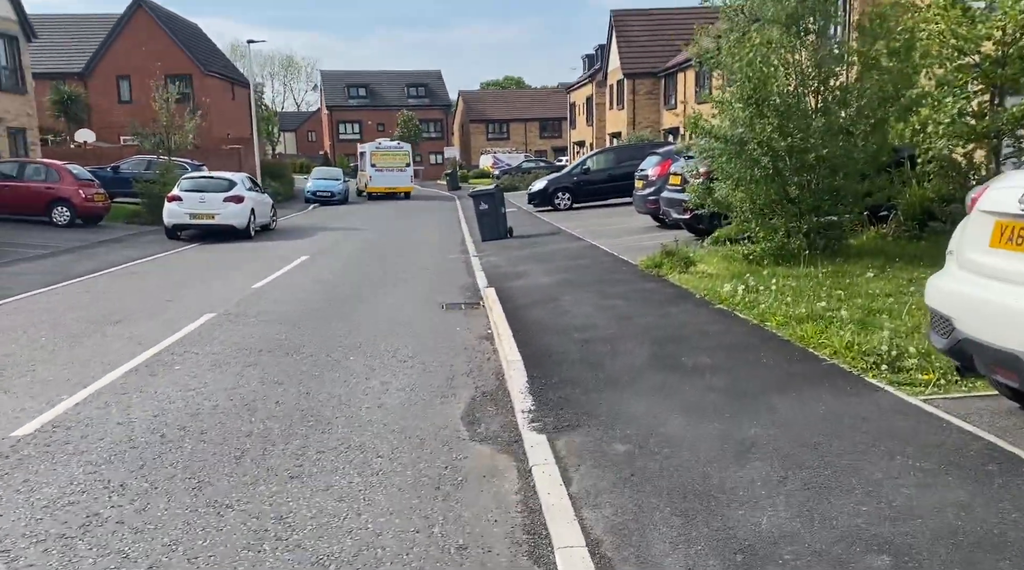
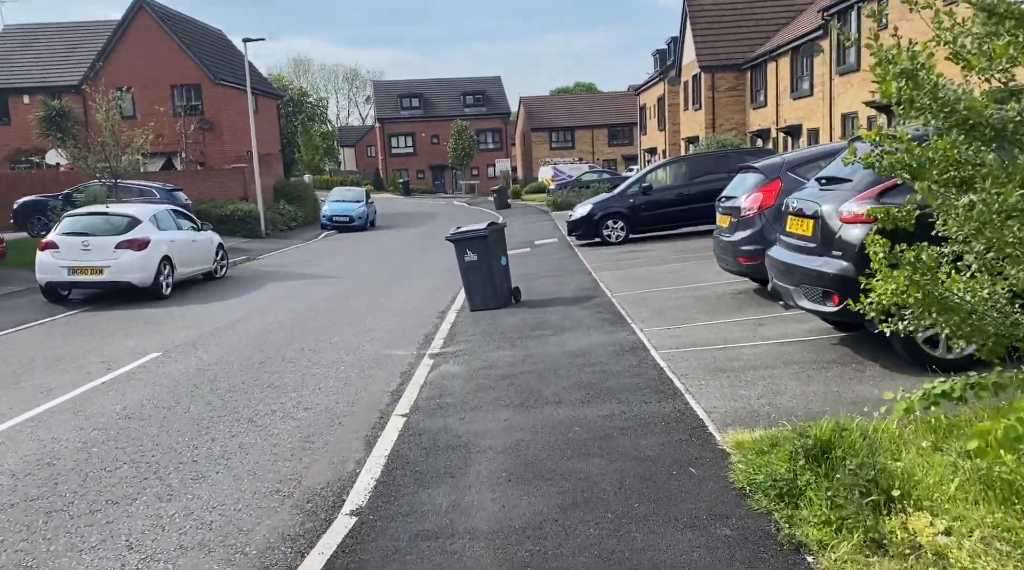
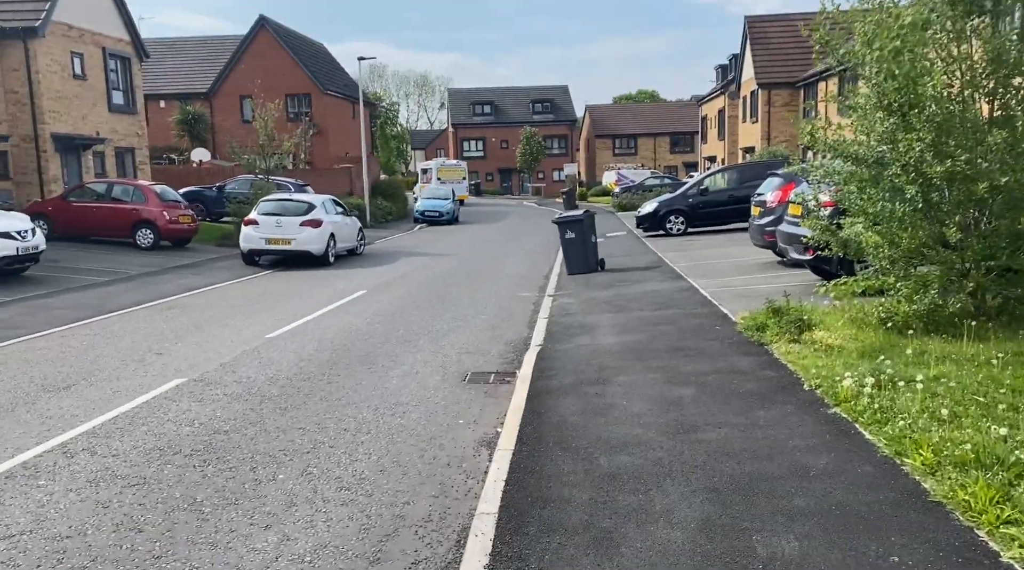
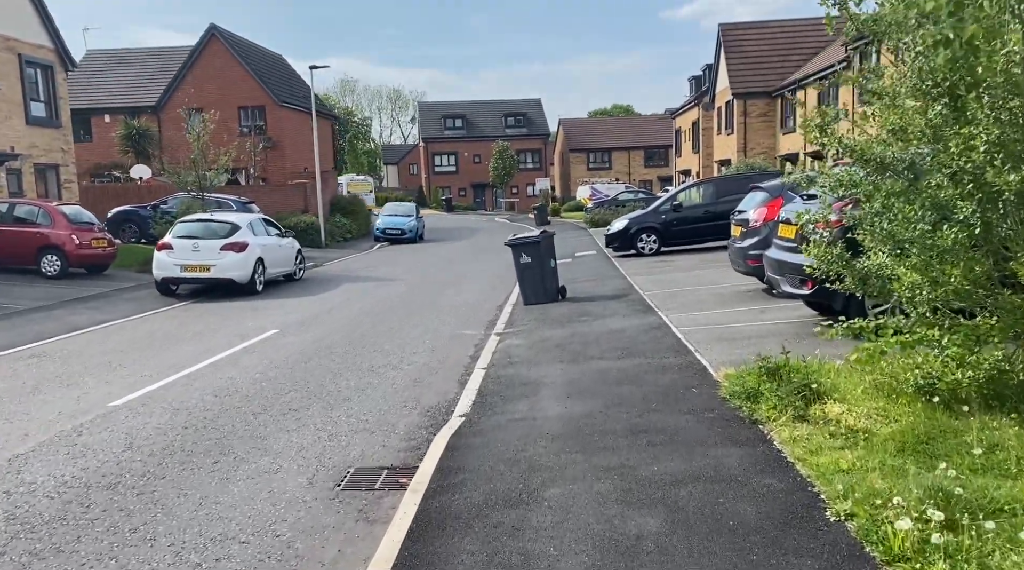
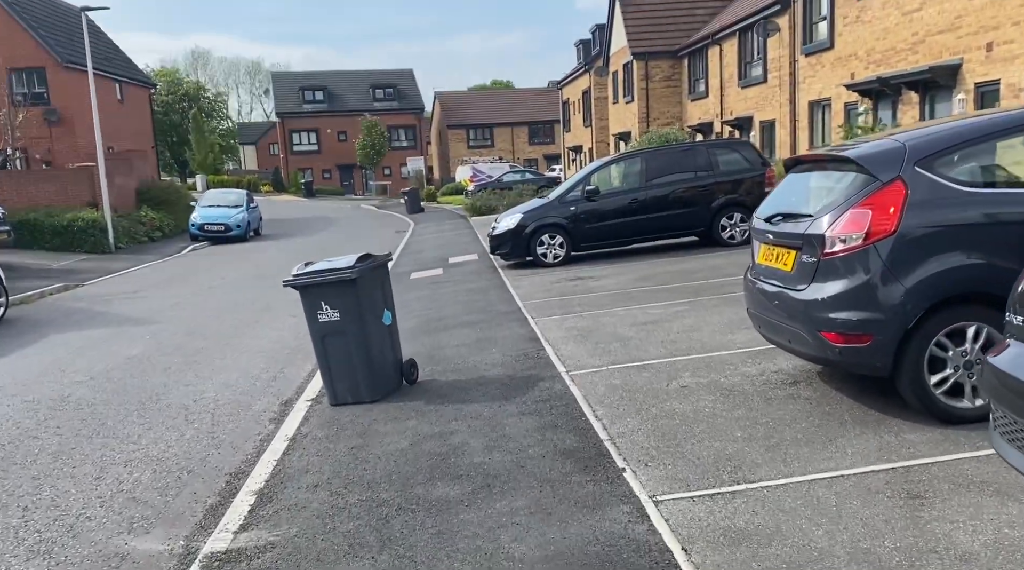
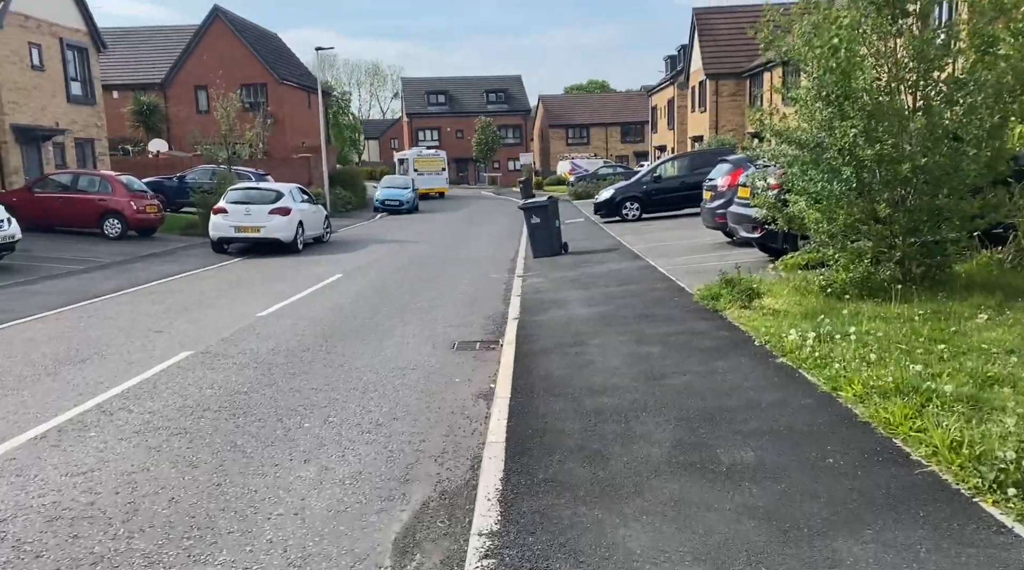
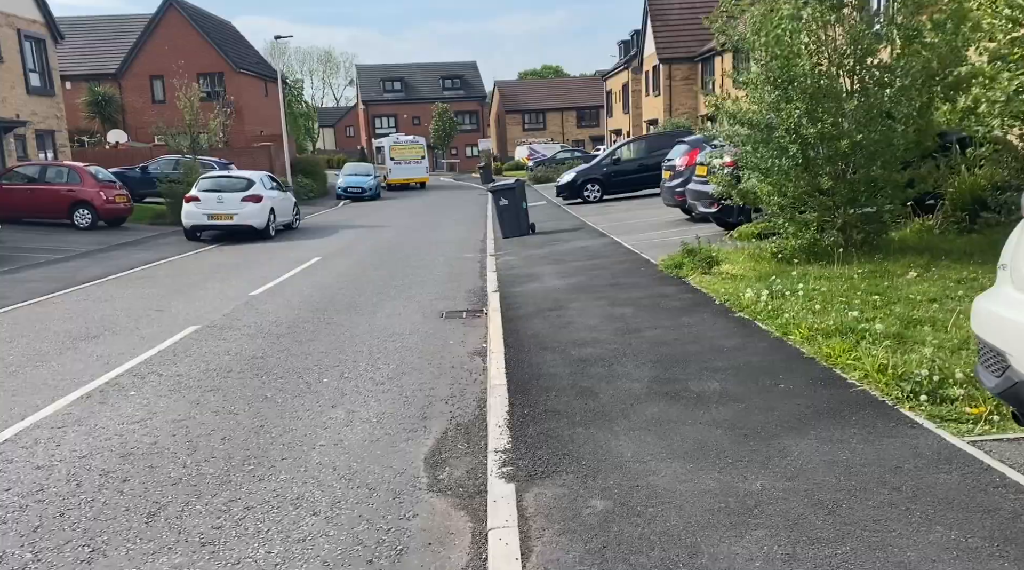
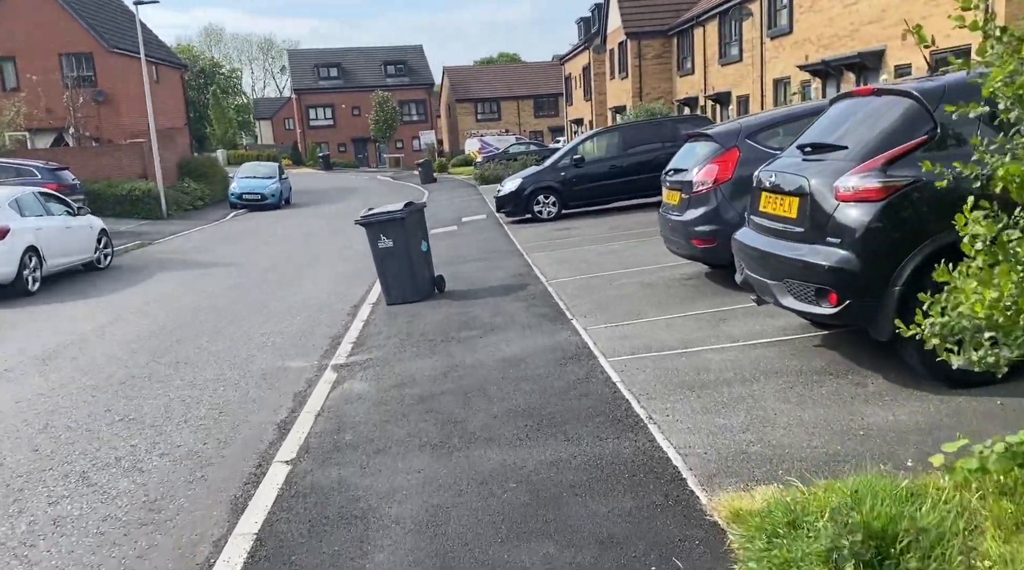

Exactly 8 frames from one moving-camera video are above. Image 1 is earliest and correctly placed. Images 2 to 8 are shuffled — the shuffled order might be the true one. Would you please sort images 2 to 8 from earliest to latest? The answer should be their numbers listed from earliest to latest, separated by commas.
7, 6, 3, 4, 2, 8, 5
